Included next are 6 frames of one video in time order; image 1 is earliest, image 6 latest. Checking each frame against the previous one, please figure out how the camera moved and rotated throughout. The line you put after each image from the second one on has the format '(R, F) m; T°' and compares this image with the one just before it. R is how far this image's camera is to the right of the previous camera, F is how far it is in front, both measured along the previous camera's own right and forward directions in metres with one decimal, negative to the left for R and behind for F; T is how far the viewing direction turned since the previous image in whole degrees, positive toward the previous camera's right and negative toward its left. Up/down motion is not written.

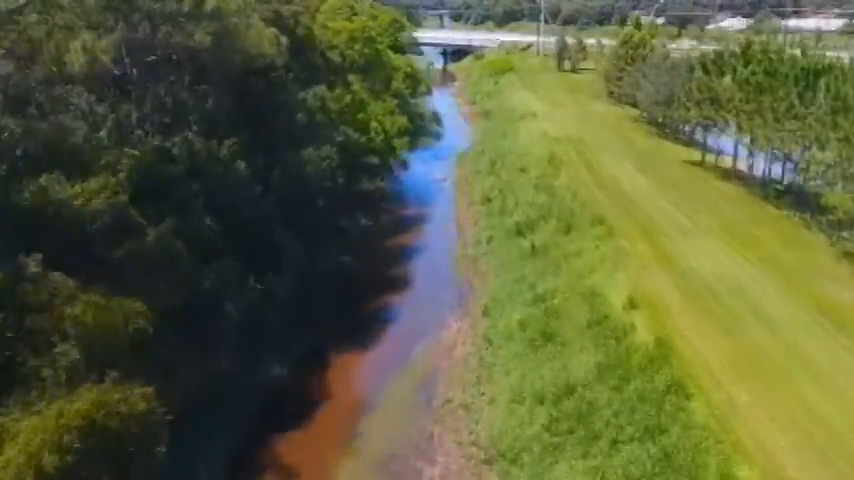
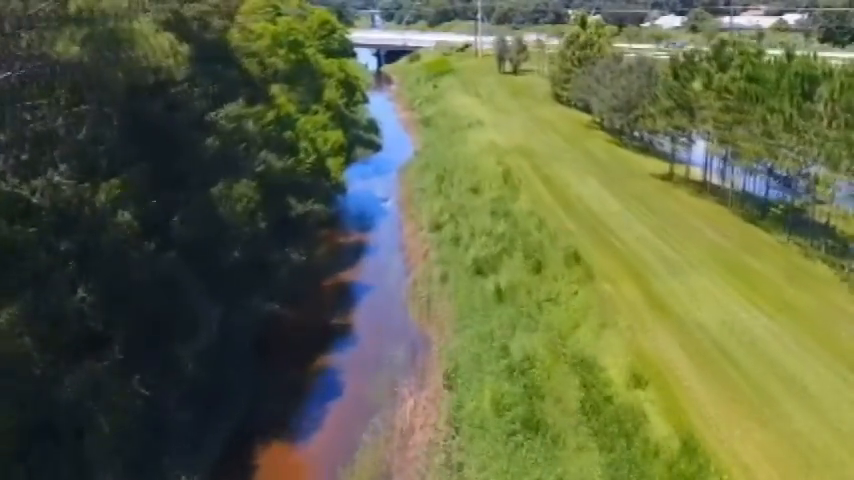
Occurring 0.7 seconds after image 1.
(-0.2, +6.8) m; +5°
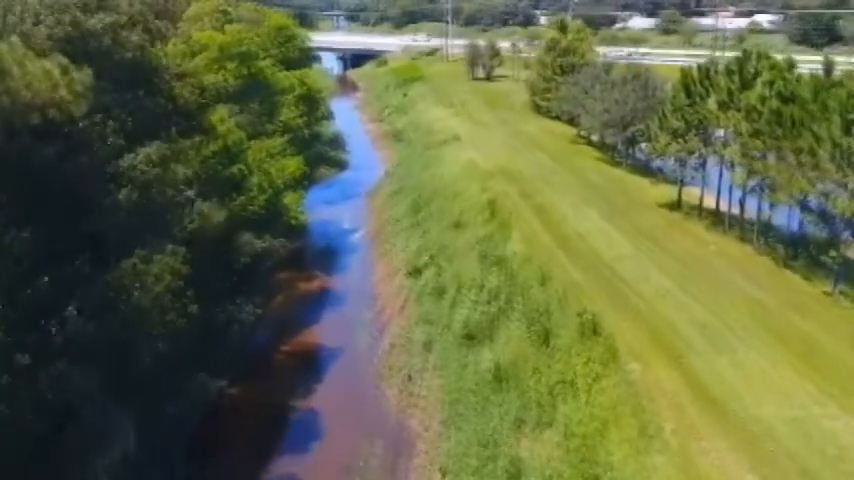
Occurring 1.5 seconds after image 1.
(-0.5, +6.7) m; +2°
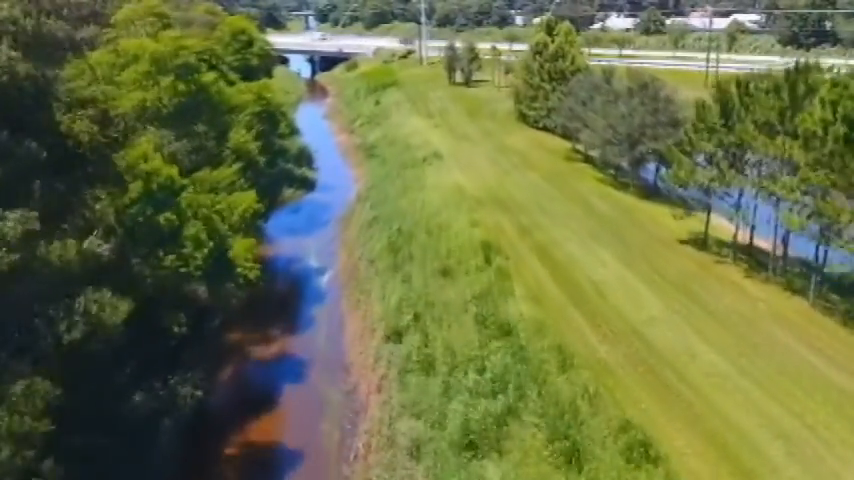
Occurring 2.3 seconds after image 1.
(-0.3, +7.5) m; +2°
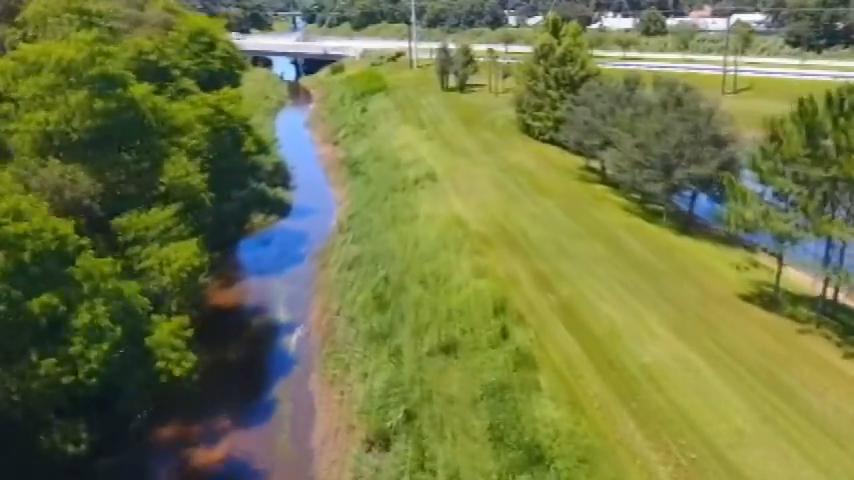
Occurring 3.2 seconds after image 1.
(-0.2, +8.2) m; +1°
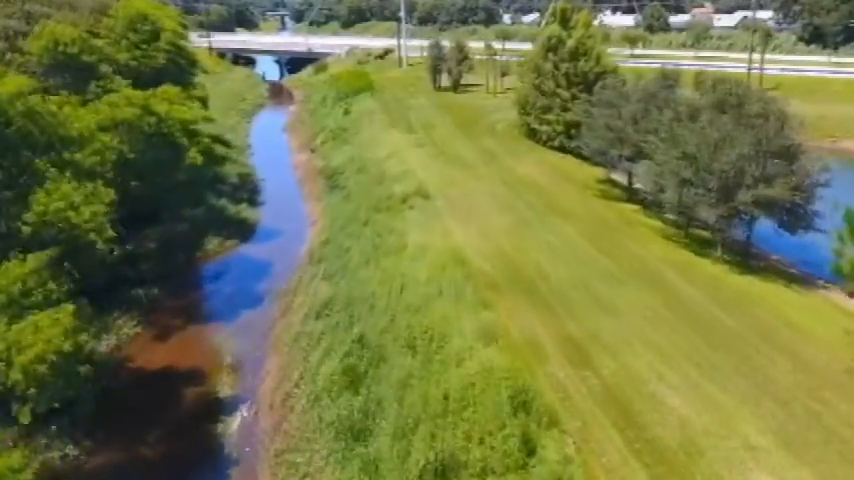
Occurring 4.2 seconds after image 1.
(+0.1, +8.9) m; +1°
